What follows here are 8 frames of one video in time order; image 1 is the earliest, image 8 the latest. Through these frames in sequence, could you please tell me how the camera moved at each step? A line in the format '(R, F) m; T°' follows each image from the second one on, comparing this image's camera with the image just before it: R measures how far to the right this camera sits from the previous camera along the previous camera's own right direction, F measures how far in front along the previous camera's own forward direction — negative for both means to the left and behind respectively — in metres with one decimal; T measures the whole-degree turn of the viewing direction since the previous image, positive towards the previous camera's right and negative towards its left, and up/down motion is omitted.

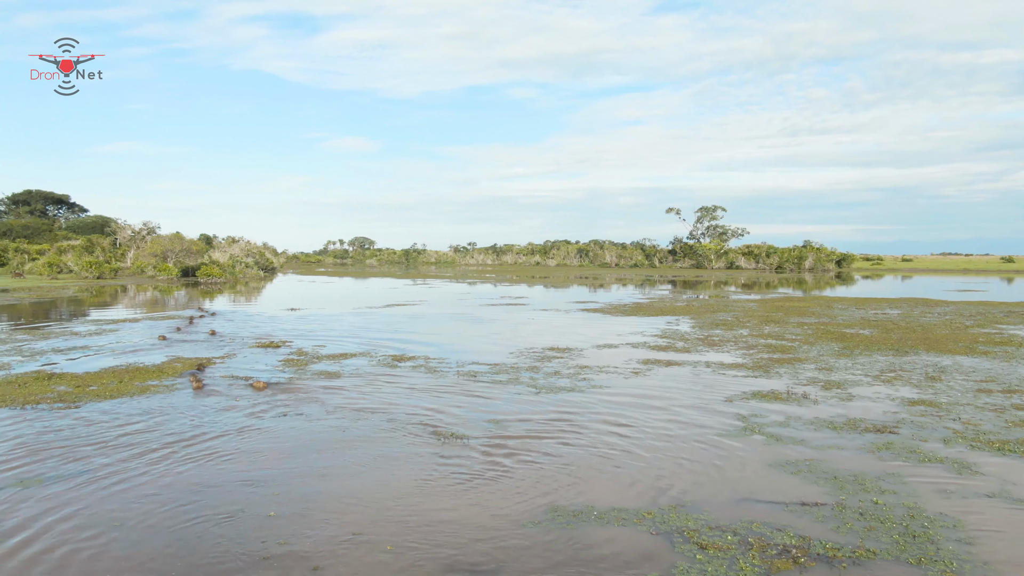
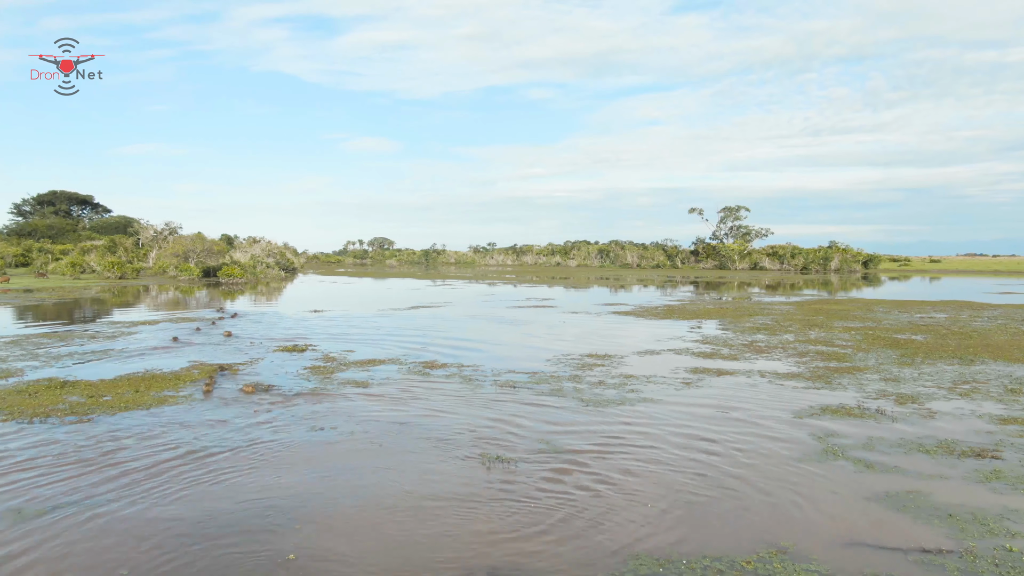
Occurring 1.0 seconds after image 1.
(-0.4, +1.1) m; -1°
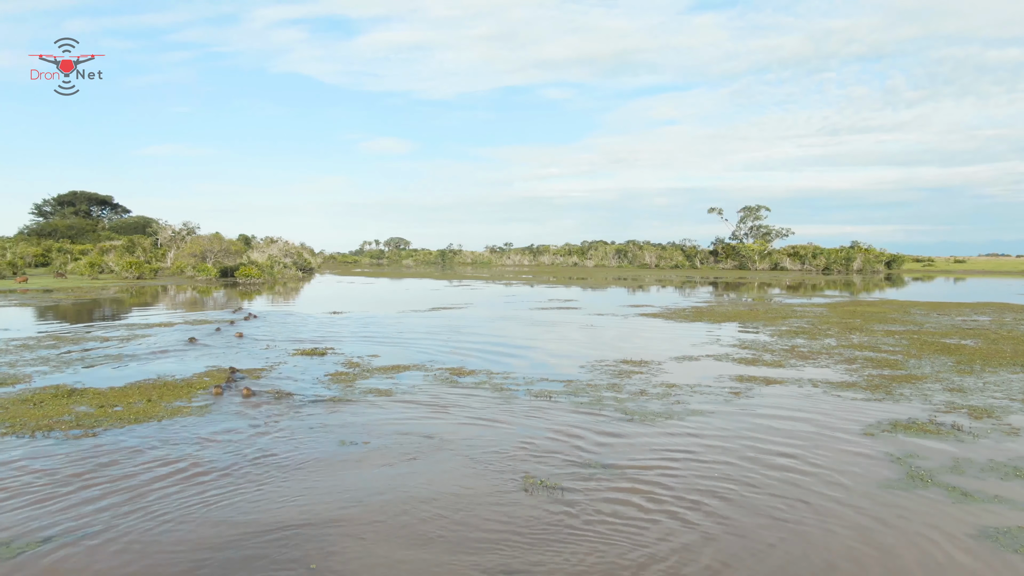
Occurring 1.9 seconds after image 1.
(-0.4, +1.0) m; -1°
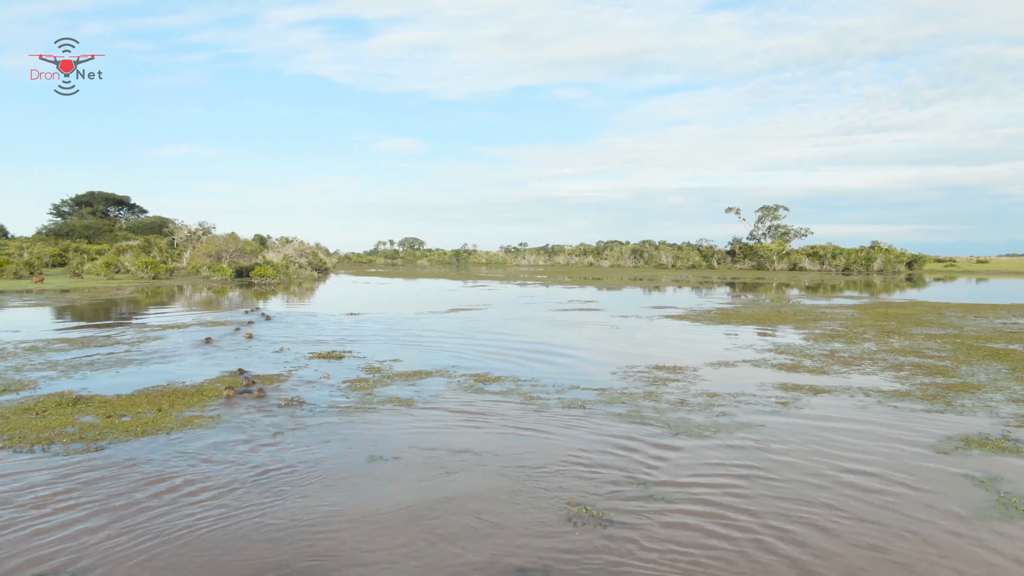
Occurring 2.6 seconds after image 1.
(-0.3, +0.9) m; -1°
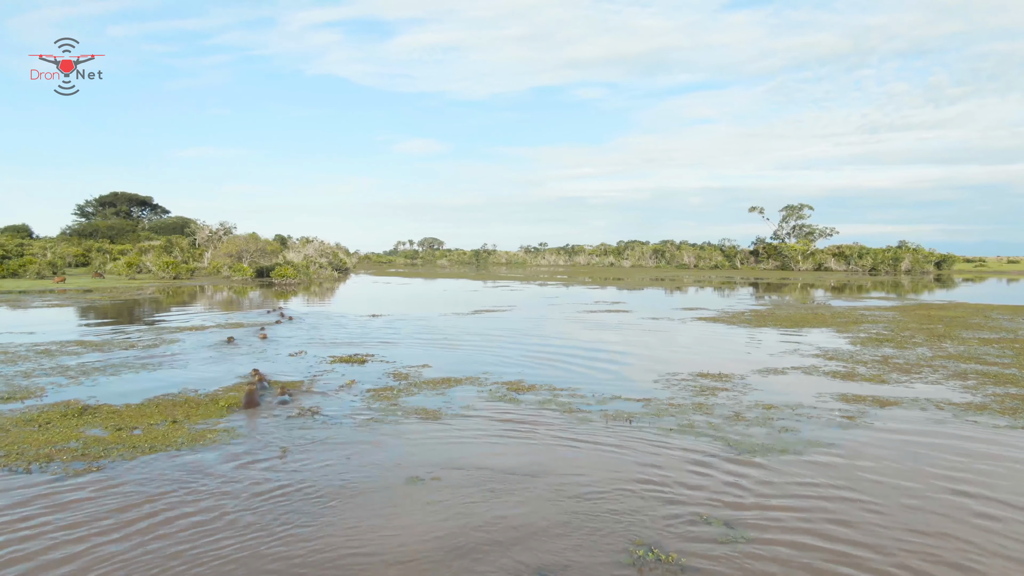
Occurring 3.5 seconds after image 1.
(-0.3, +1.1) m; -1°
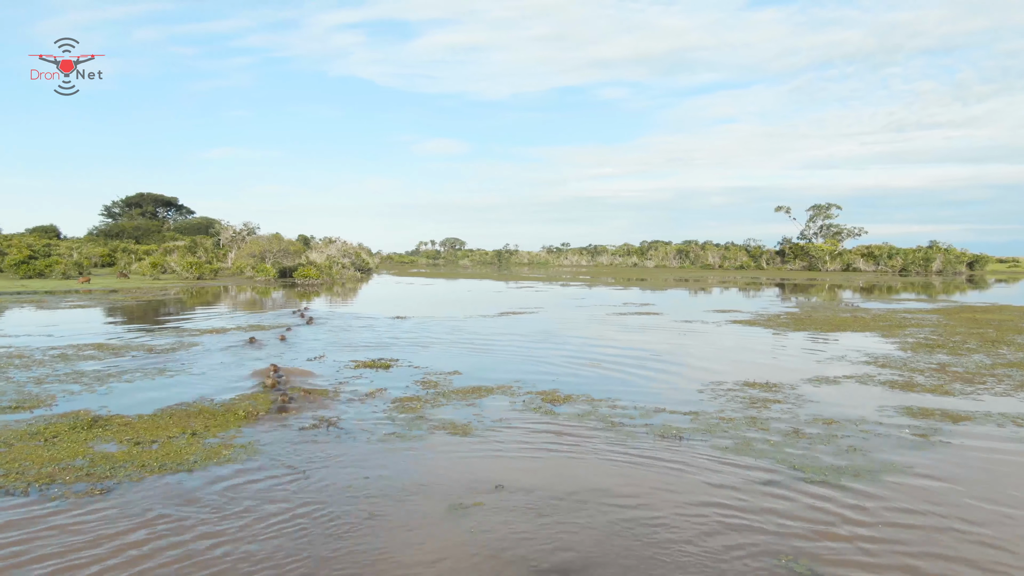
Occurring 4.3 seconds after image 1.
(-0.2, +0.9) m; -2°
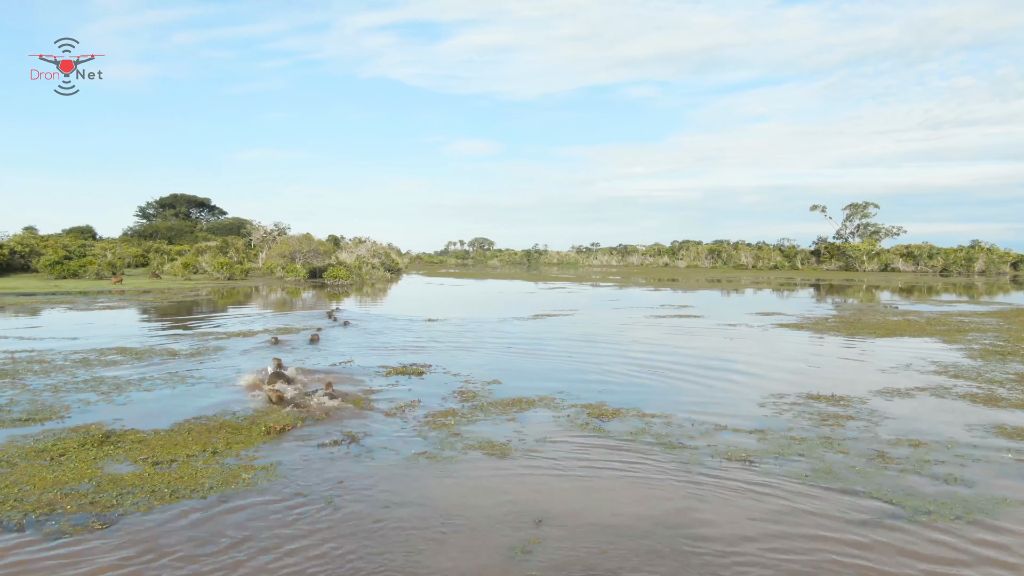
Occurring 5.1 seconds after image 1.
(-0.3, +1.1) m; -2°
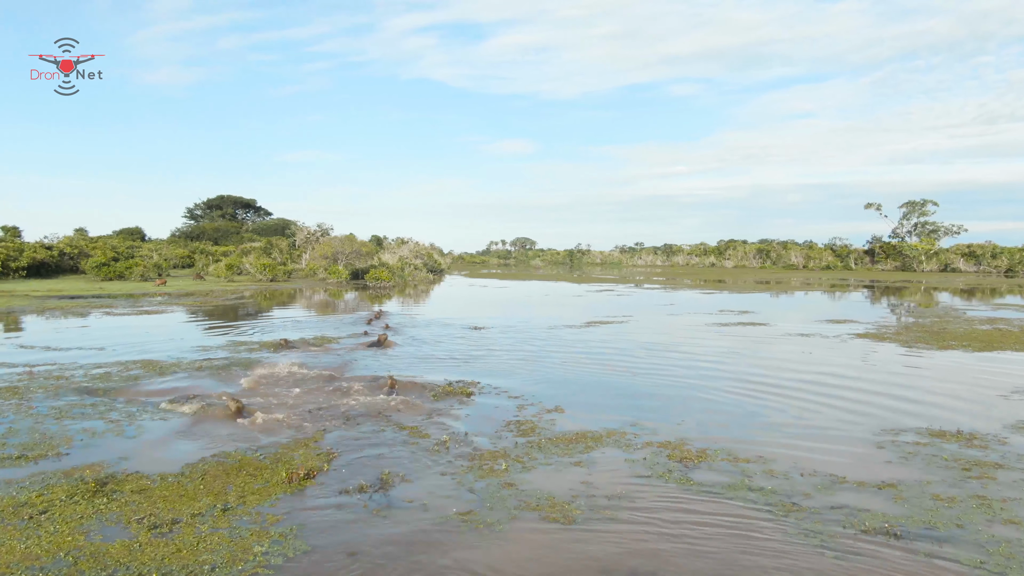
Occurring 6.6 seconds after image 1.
(-0.4, +1.9) m; -3°
